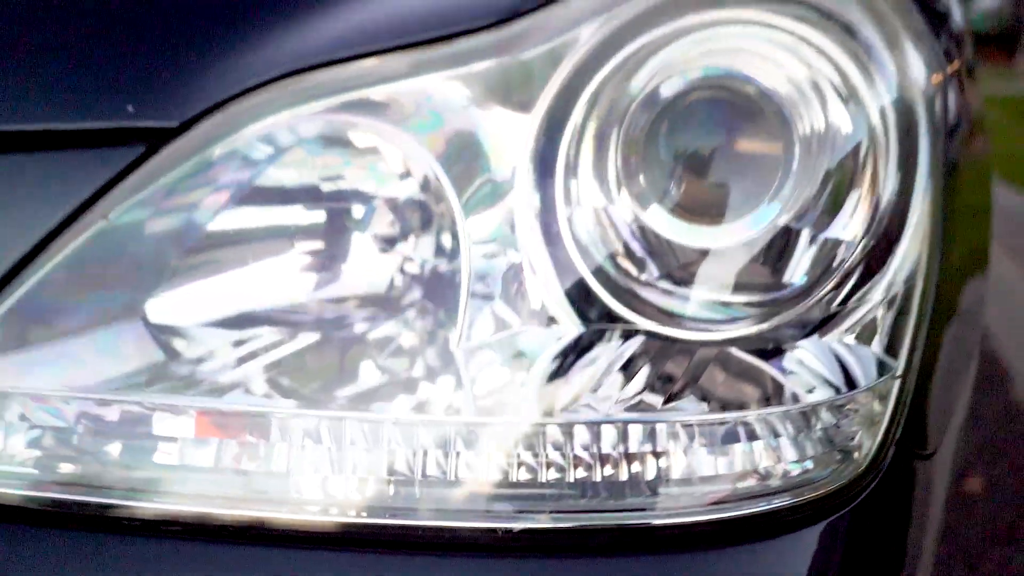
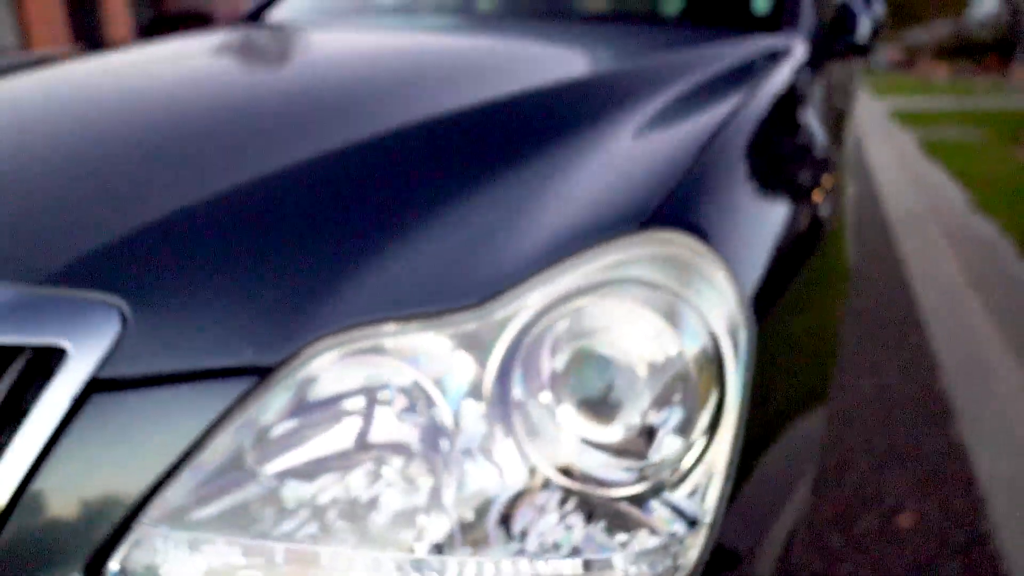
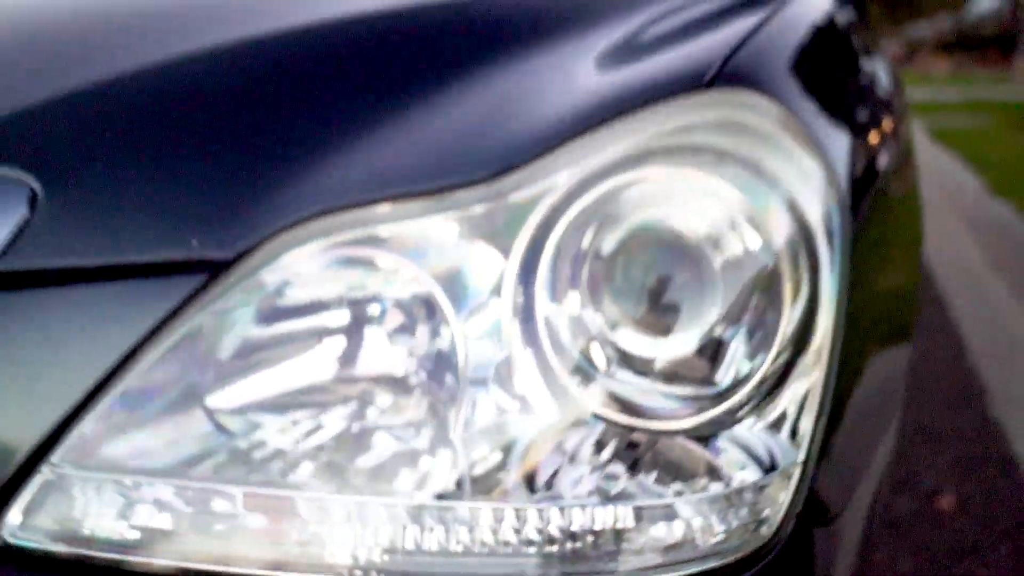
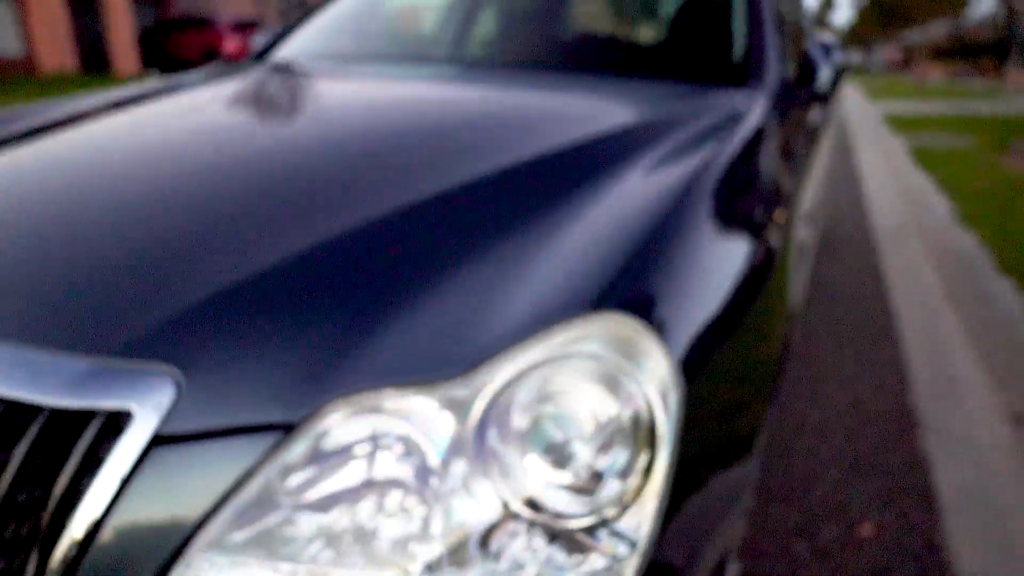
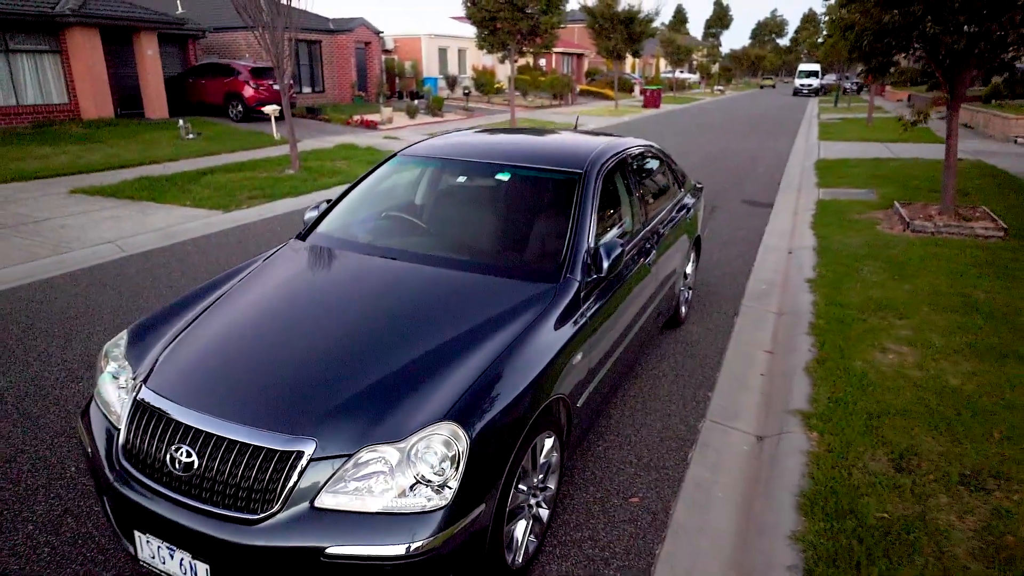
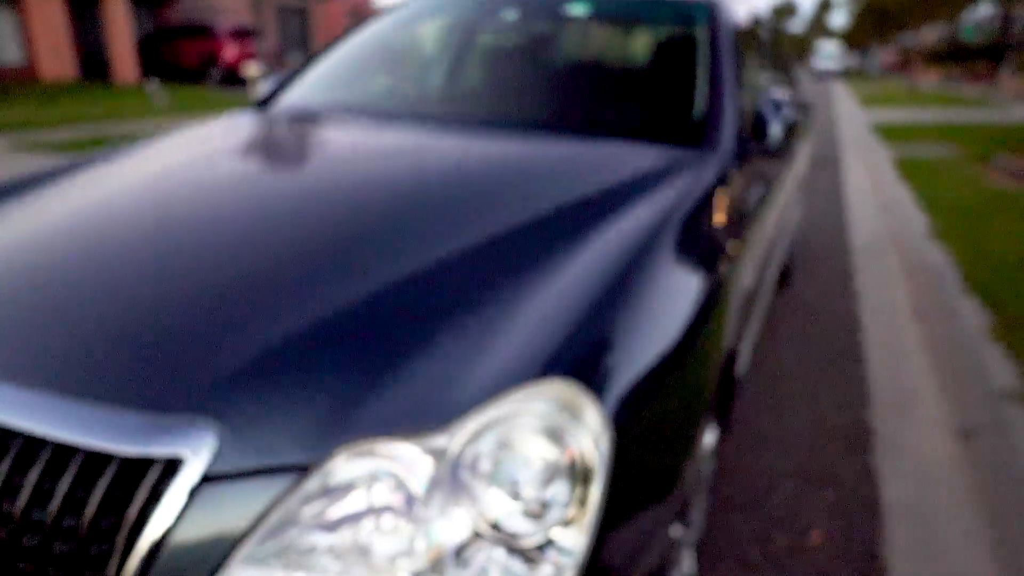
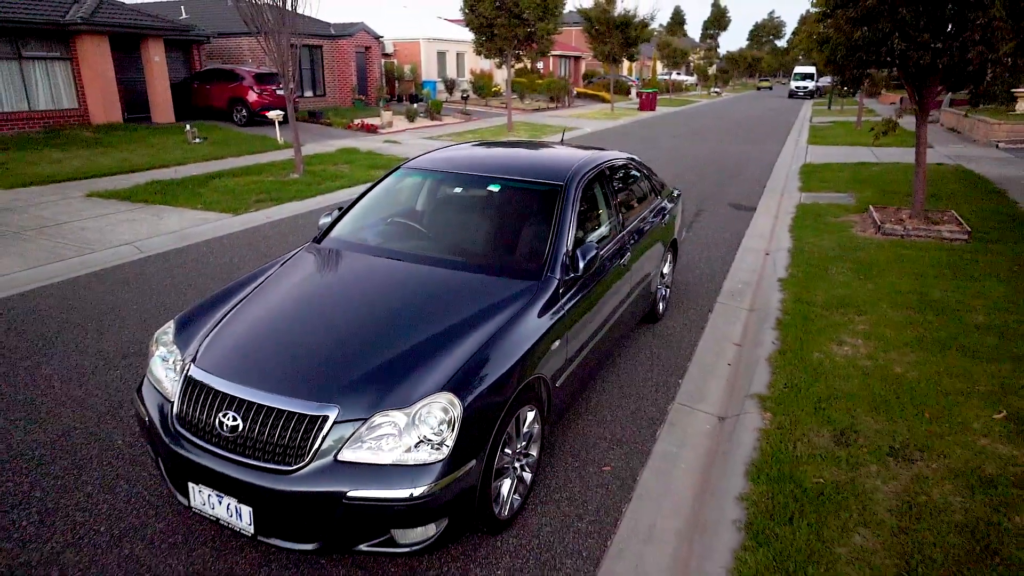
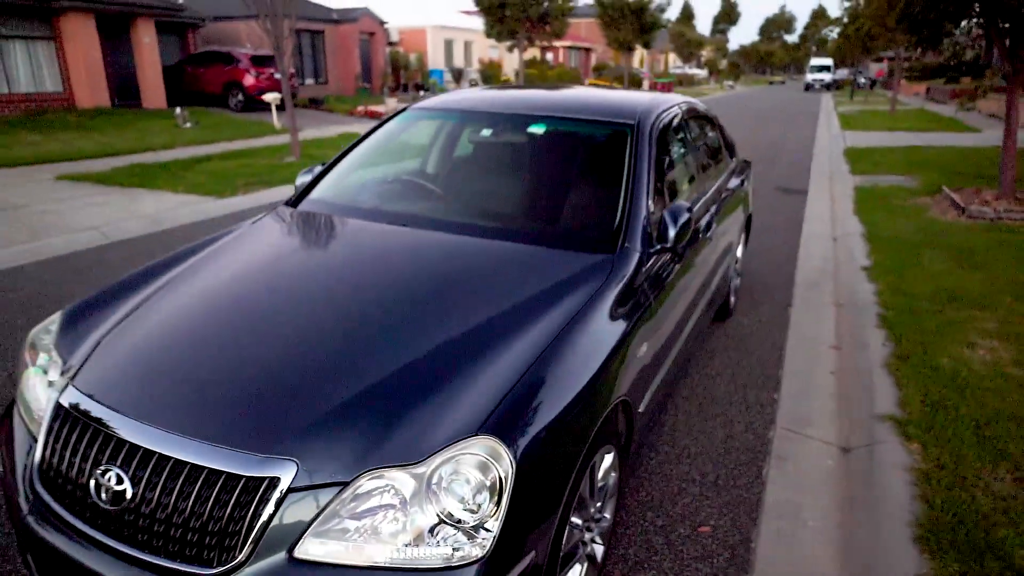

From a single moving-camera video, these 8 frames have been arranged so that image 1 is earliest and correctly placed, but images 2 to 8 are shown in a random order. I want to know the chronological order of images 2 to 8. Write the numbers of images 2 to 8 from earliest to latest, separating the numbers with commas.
3, 2, 4, 6, 8, 5, 7
